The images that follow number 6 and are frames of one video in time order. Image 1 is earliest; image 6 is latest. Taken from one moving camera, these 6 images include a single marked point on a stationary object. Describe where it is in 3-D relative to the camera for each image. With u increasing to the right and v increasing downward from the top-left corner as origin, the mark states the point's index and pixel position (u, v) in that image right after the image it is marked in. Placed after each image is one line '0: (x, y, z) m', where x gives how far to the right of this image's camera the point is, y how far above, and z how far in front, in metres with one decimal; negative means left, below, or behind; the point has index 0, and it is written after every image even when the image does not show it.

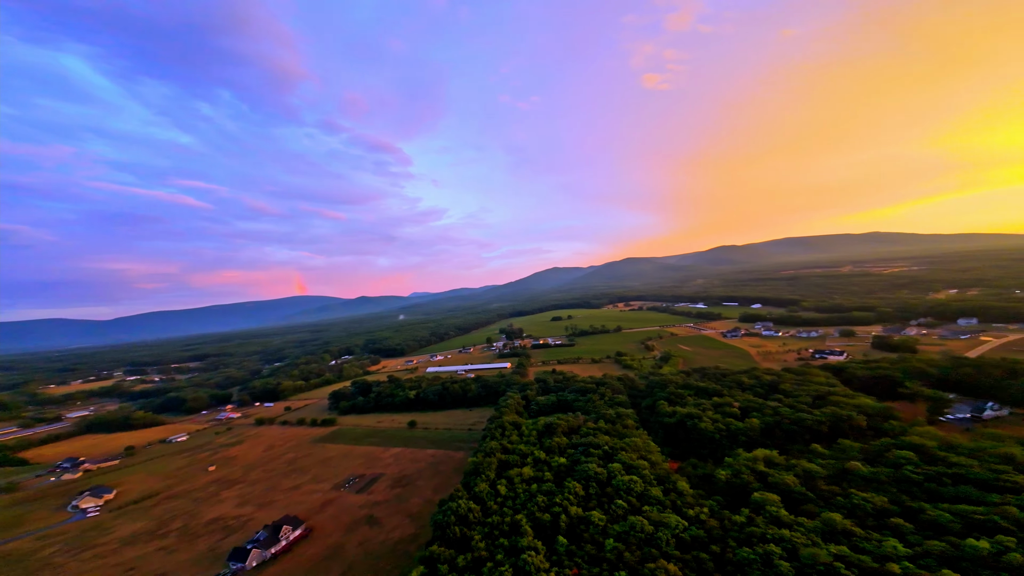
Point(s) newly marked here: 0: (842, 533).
0: (+14.4, -10.7, +16.2) m
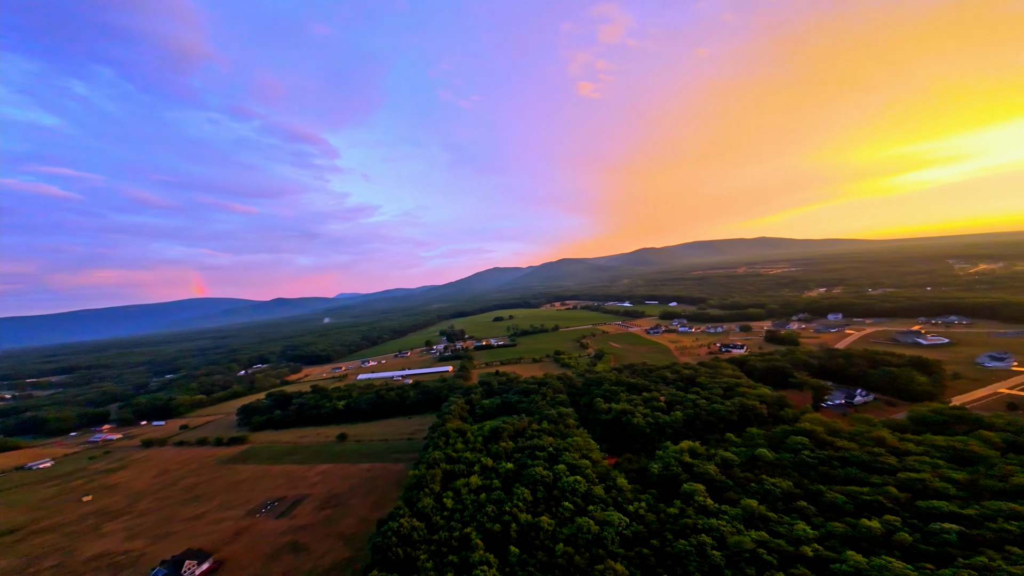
0: (+12.3, -11.4, +18.5) m
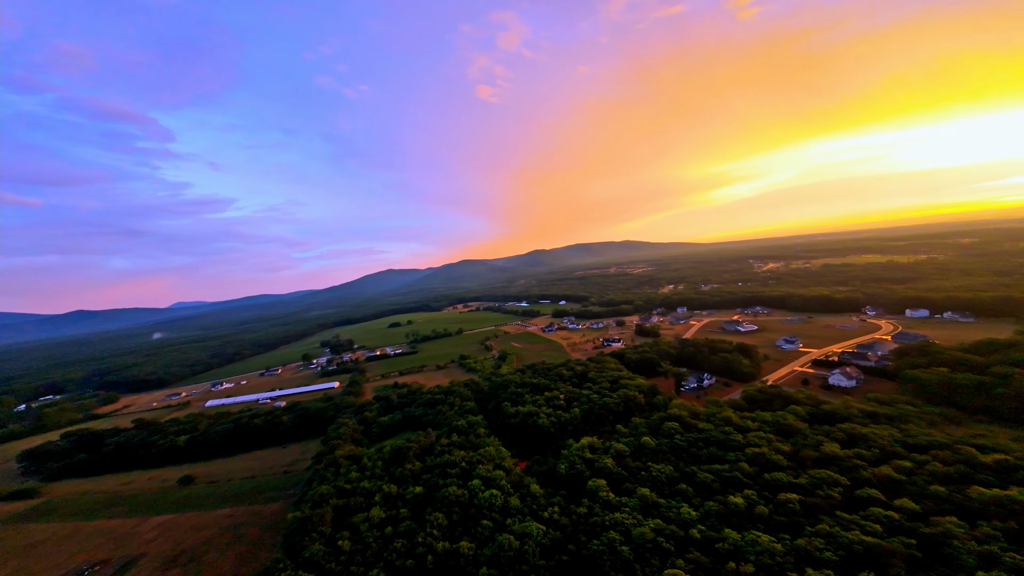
0: (+8.1, -12.4, +21.4) m
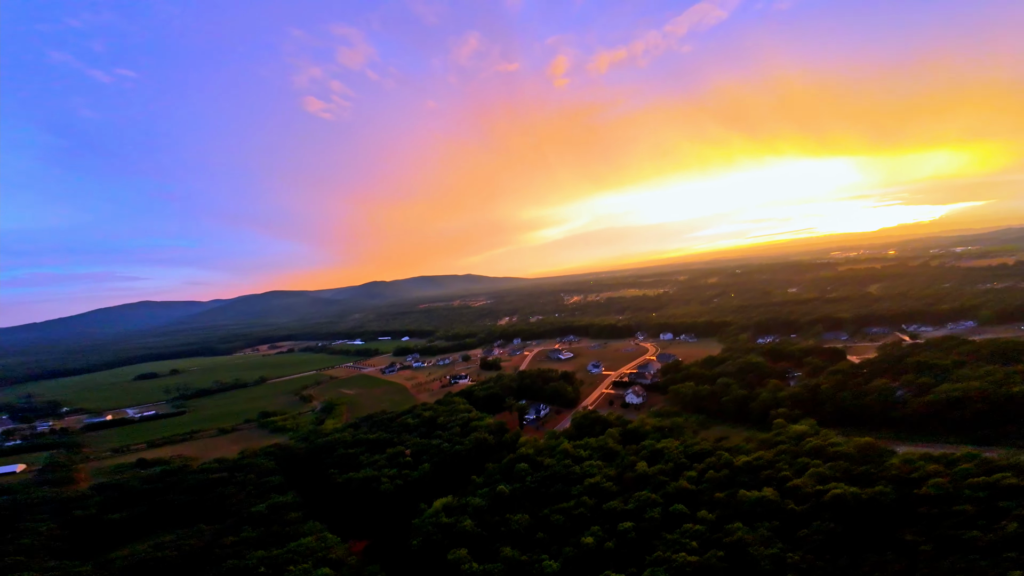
0: (+0.2, -15.5, +20.9) m
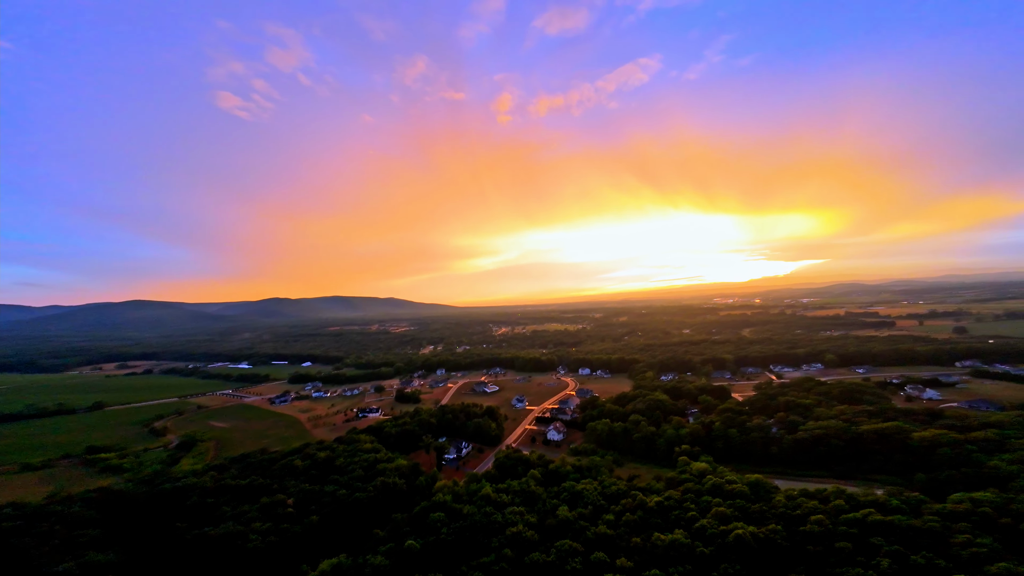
0: (-4.3, -17.2, +18.2) m
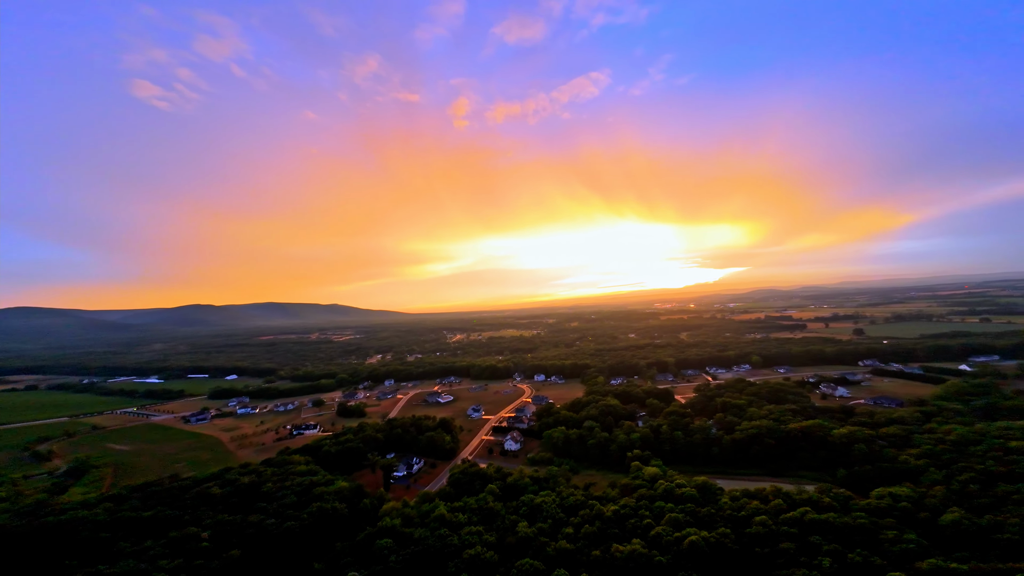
0: (-6.1, -17.8, +16.6) m
